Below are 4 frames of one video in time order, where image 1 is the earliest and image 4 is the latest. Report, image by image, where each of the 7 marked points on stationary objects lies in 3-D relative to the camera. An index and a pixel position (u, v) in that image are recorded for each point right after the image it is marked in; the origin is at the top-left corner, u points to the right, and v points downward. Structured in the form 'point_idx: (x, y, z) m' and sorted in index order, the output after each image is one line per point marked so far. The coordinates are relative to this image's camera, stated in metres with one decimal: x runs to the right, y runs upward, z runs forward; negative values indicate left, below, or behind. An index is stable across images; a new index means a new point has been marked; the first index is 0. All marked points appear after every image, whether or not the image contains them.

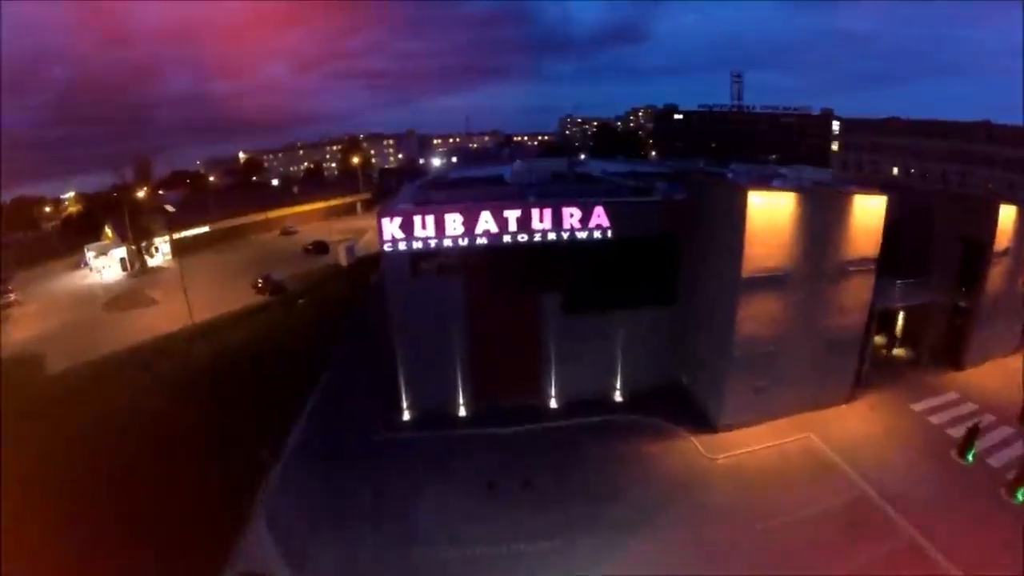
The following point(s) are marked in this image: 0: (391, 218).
0: (-3.0, +1.6, +14.5) m
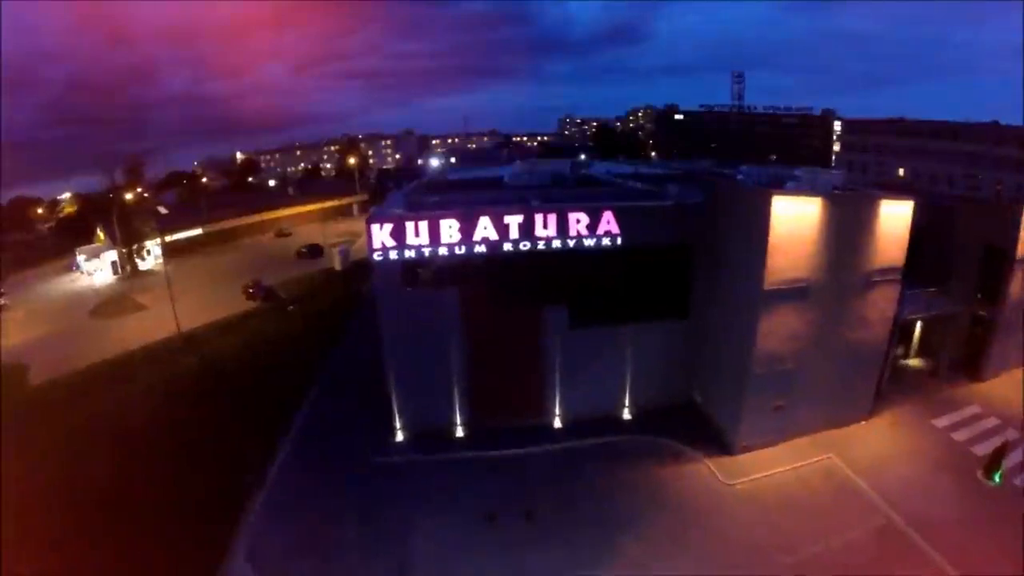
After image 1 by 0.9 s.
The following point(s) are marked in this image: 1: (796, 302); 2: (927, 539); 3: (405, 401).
0: (-2.9, +1.4, +13.4) m
1: (+6.5, -0.4, +14.0) m
2: (+8.7, -5.2, +12.7) m
3: (-2.7, -2.9, +15.5) m
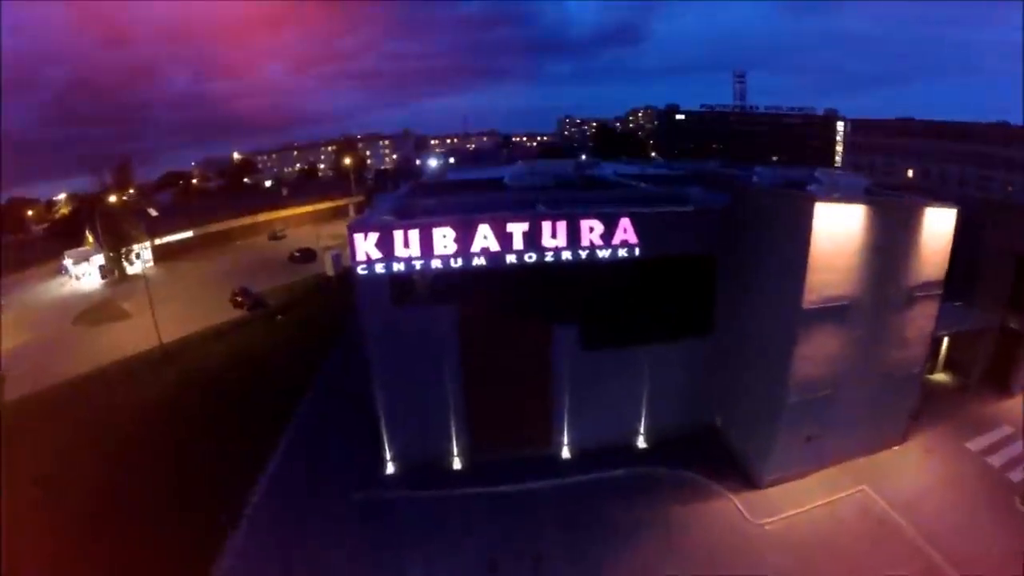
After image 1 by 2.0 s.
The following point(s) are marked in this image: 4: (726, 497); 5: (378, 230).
0: (-2.9, +1.1, +11.9) m
1: (+6.5, -0.7, +12.5) m
2: (+8.8, -5.6, +11.2) m
3: (-2.7, -3.2, +14.0) m
4: (+4.6, -4.5, +13.3) m
5: (-2.6, +1.1, +11.9) m
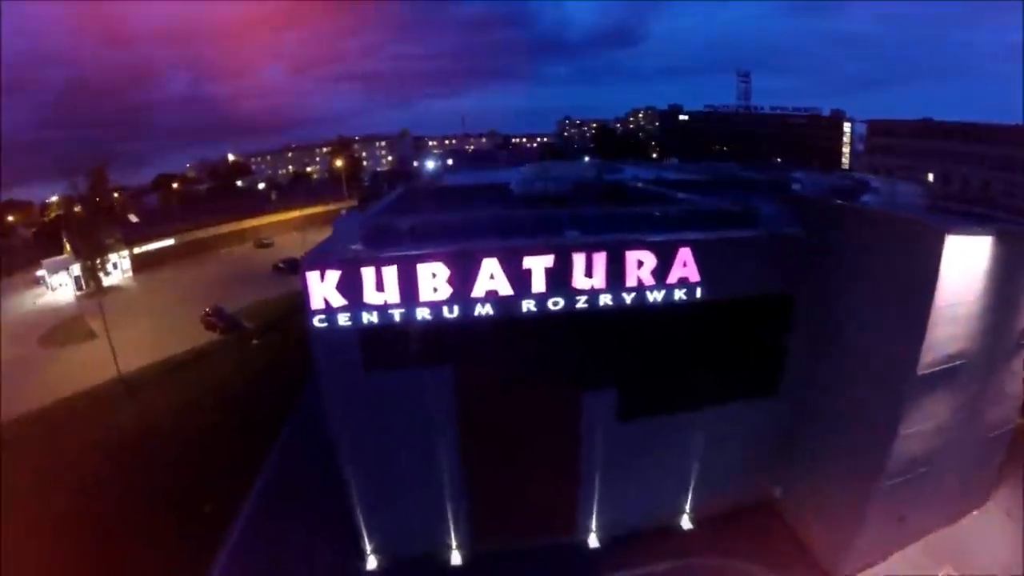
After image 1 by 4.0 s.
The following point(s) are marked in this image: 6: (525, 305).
0: (-2.6, +0.3, +9.0) m
1: (+6.8, -1.4, +9.6) m
2: (+9.0, -6.3, +8.3) m
3: (-2.4, -3.9, +11.0) m
4: (+4.8, -5.3, +10.3) m
5: (-2.4, +0.4, +9.0) m
6: (+0.2, -0.2, +9.5) m
